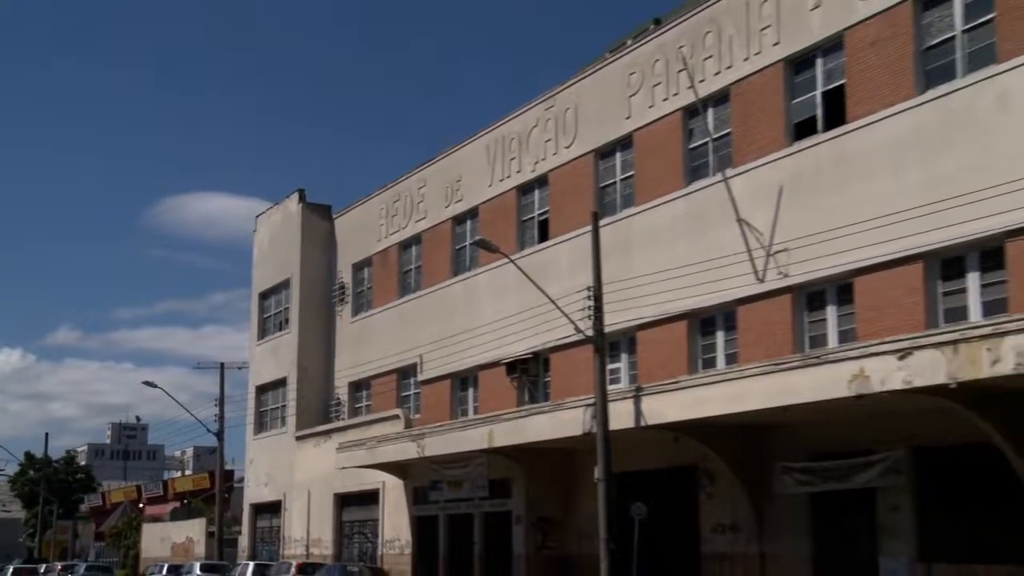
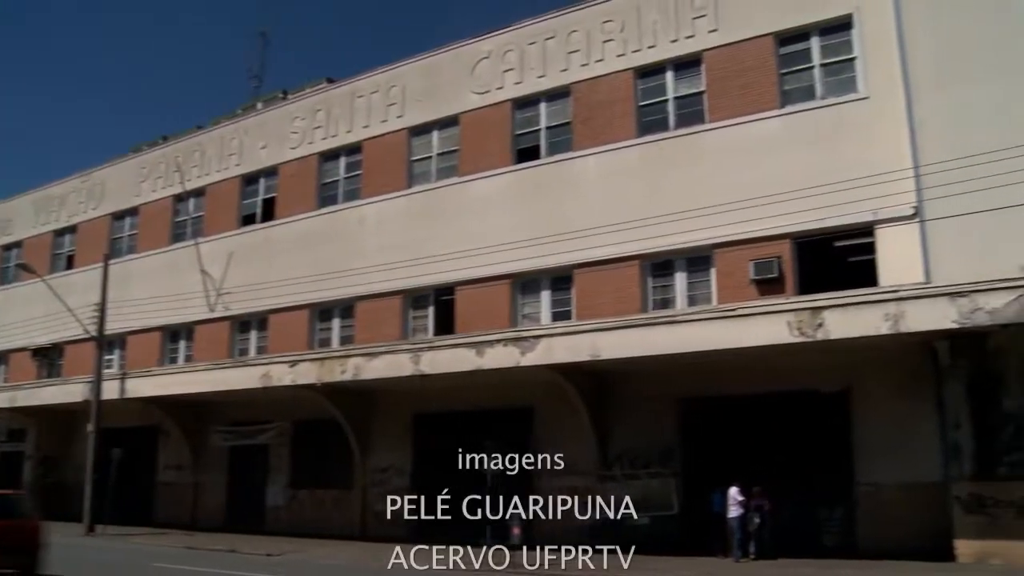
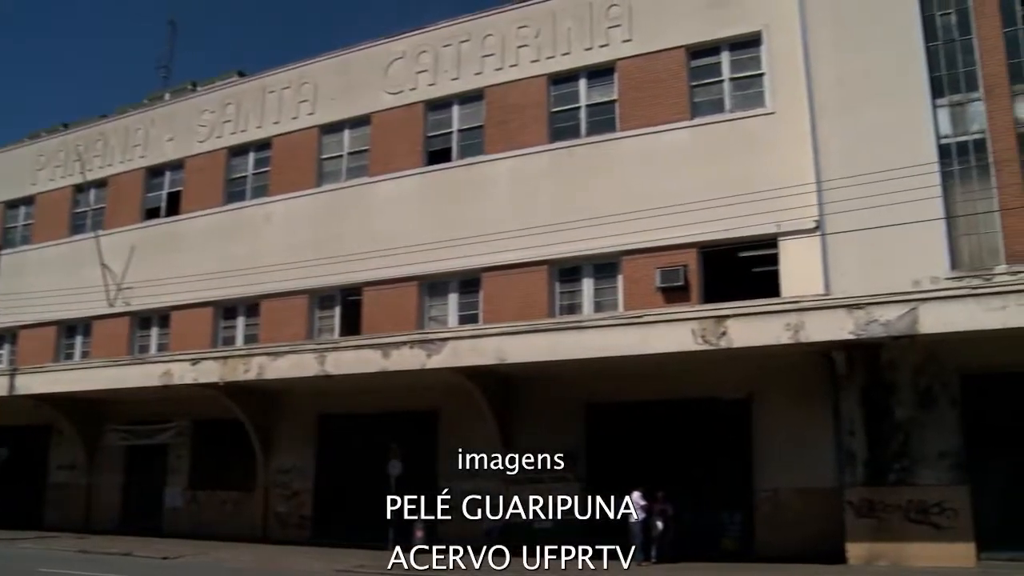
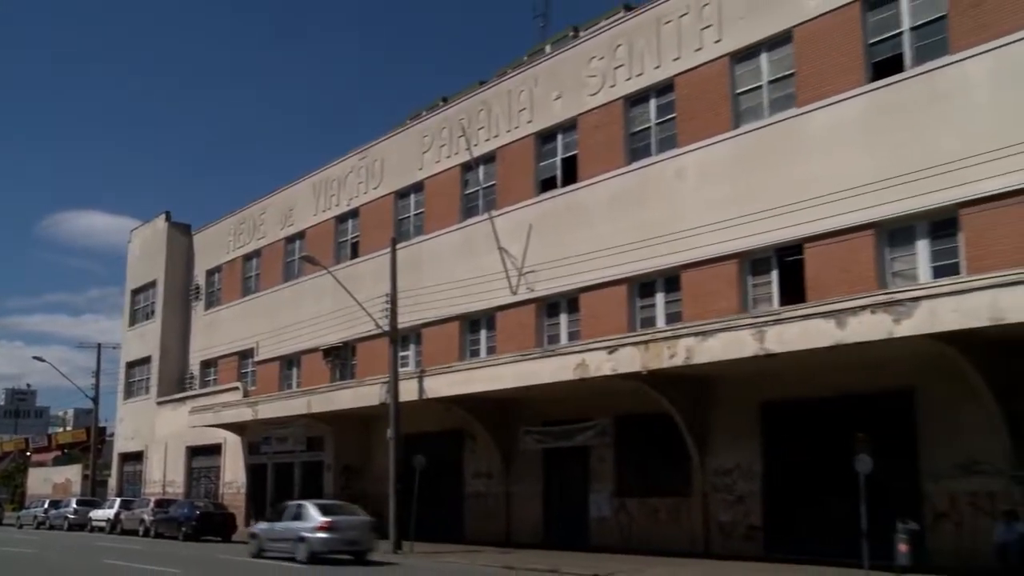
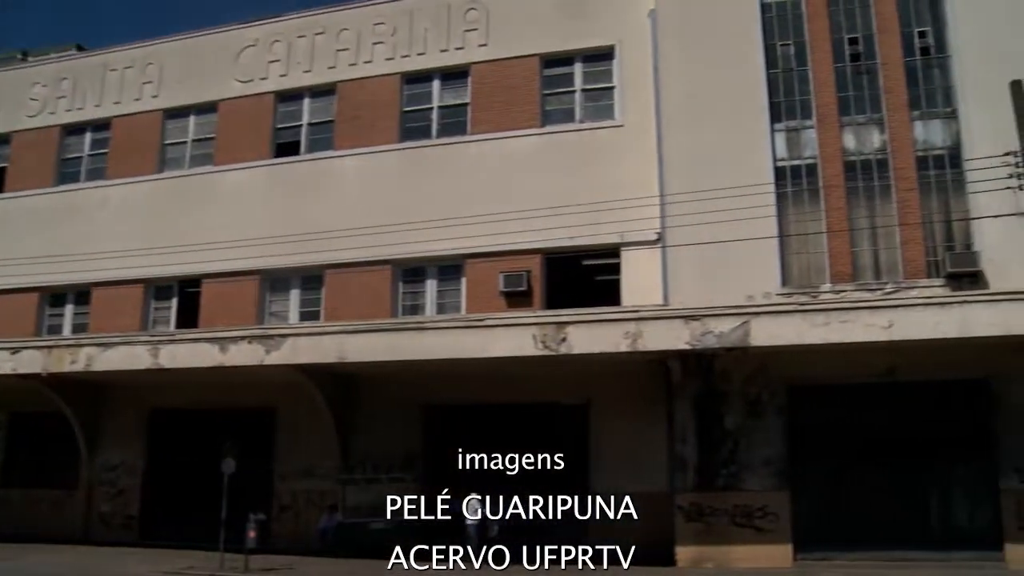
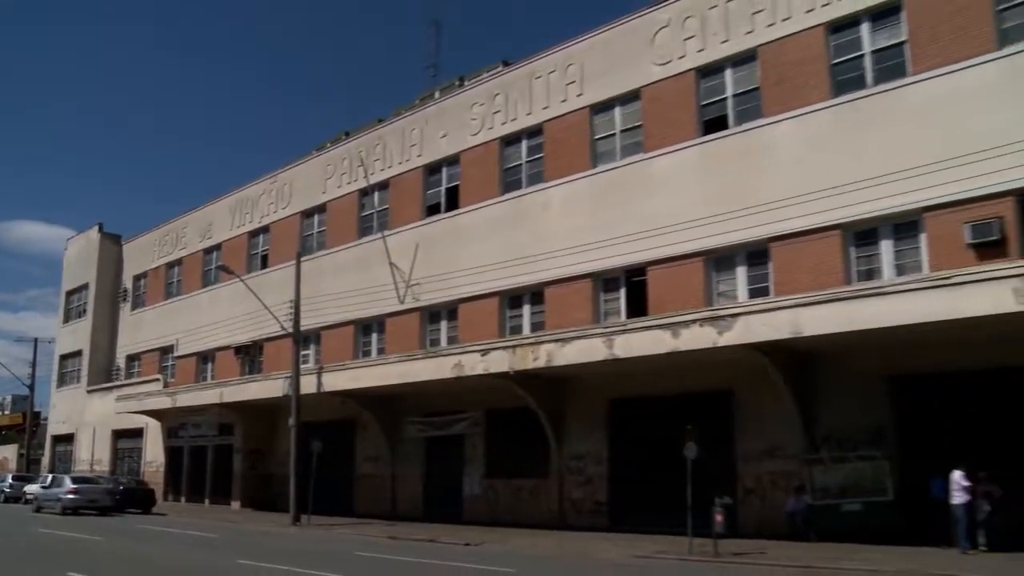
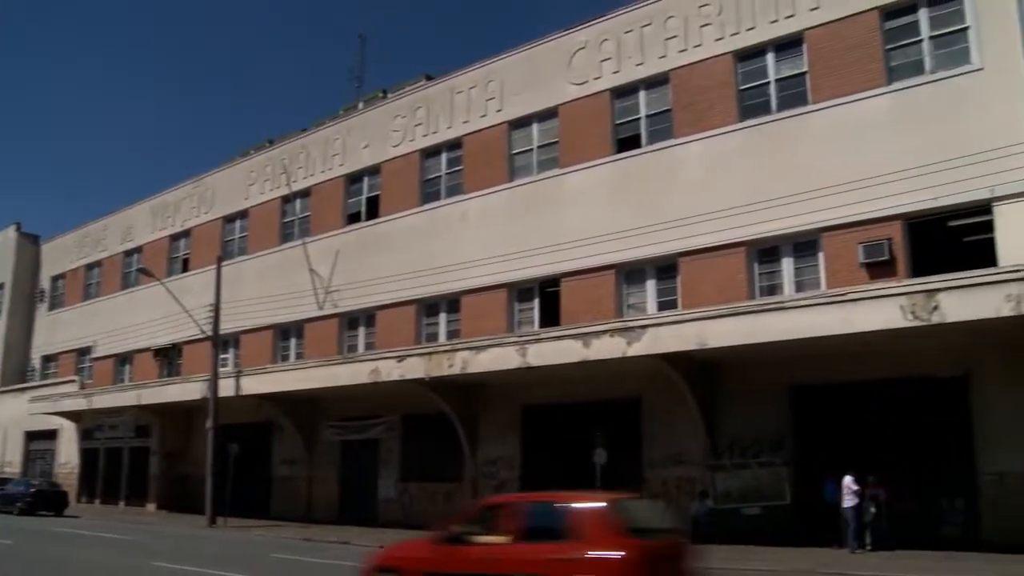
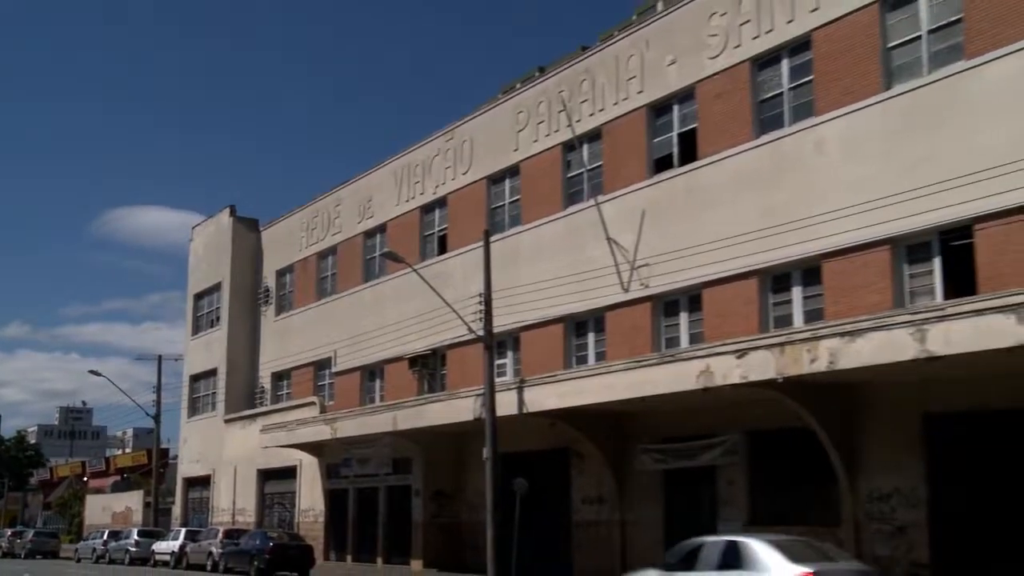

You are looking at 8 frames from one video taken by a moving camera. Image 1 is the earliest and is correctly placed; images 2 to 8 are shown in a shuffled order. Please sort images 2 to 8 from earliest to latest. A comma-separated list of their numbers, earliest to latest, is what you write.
8, 4, 6, 7, 2, 3, 5
